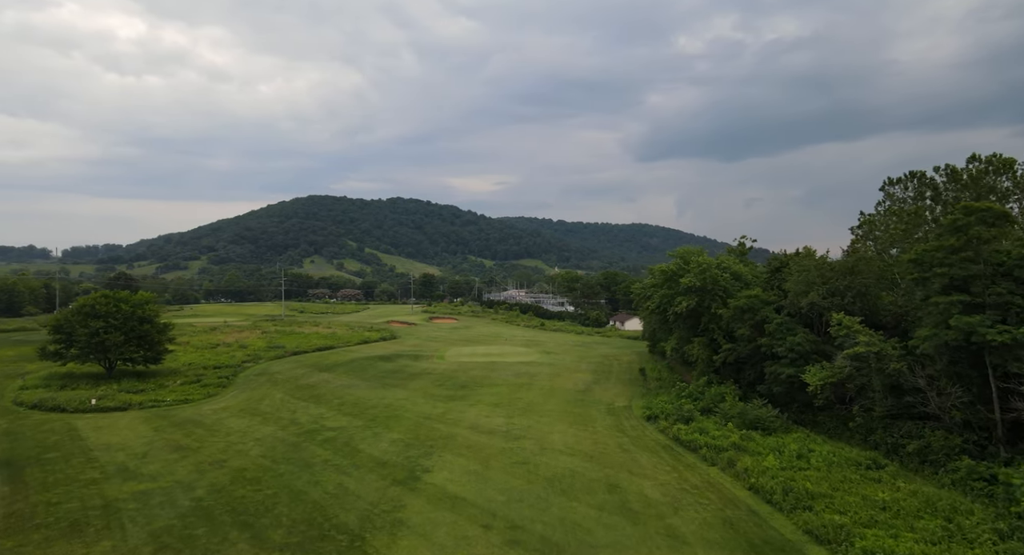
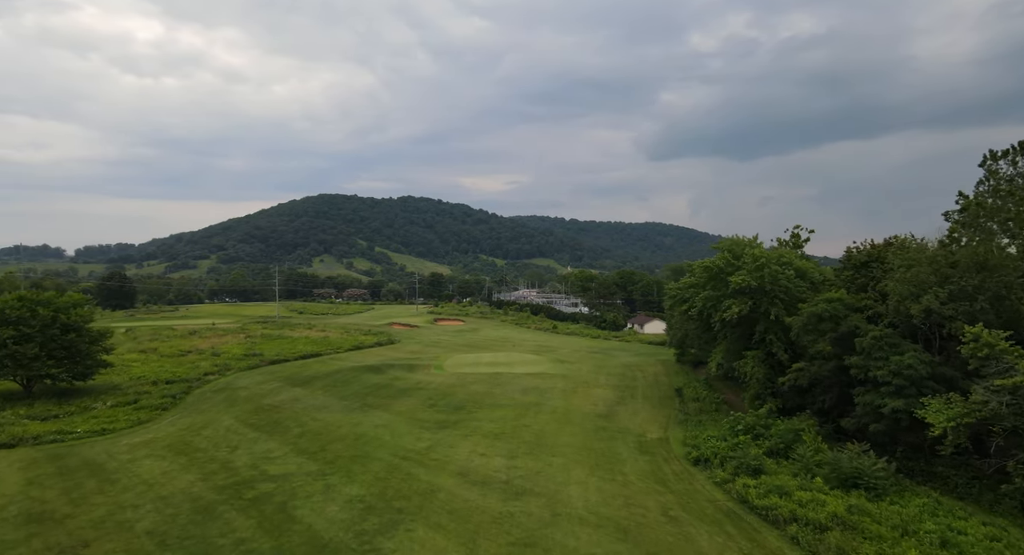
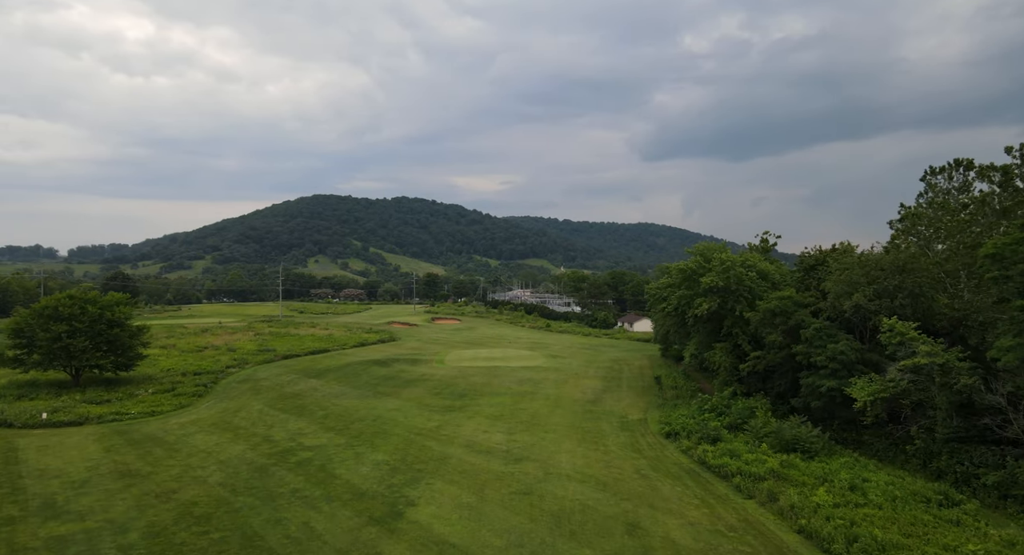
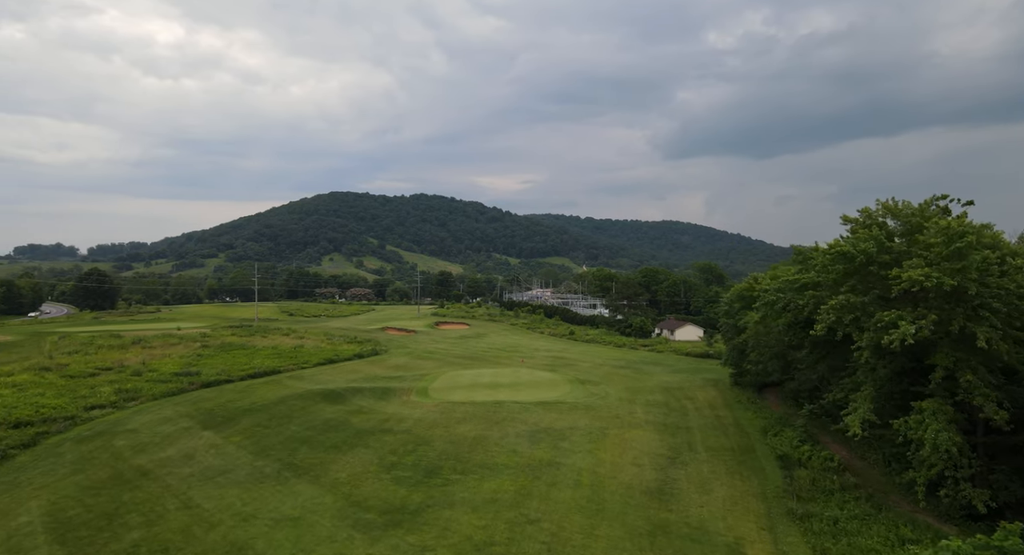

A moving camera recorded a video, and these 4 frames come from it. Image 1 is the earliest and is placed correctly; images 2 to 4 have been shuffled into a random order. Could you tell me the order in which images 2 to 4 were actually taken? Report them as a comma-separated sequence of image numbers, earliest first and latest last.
3, 2, 4
